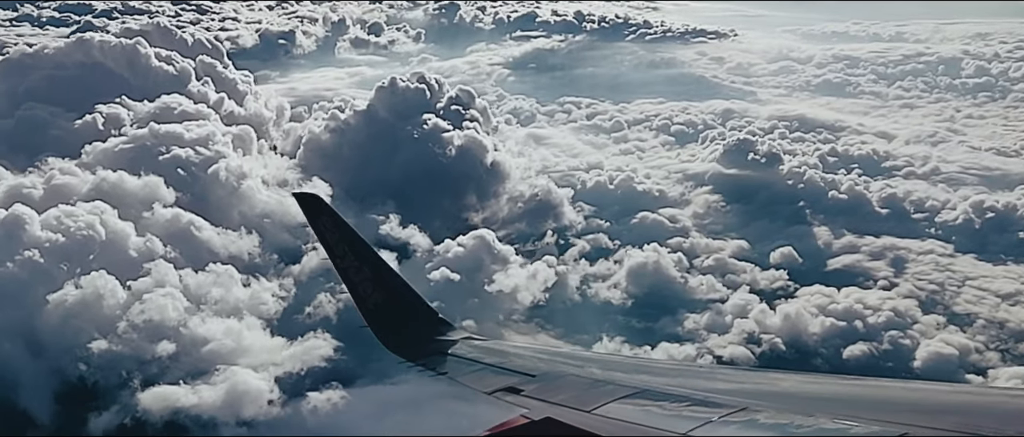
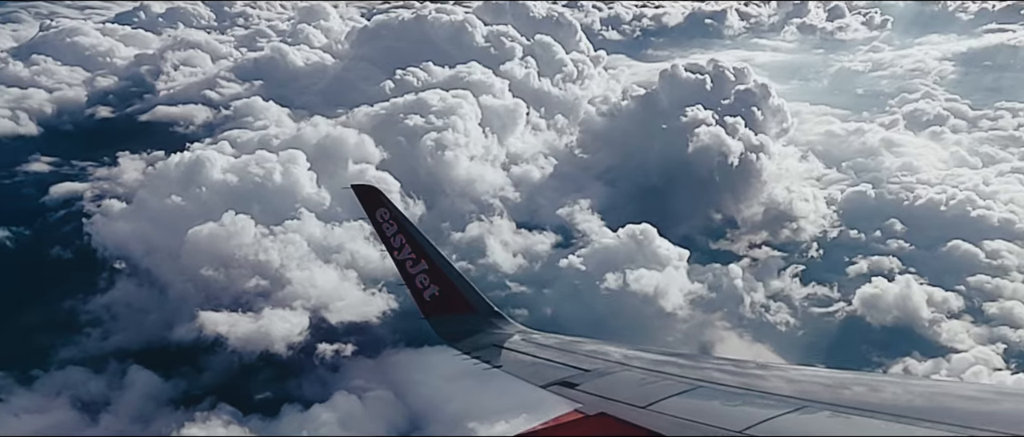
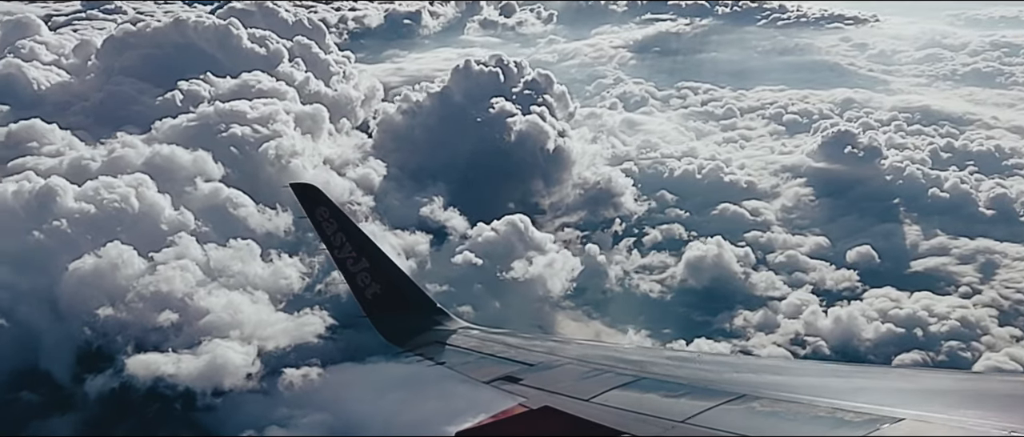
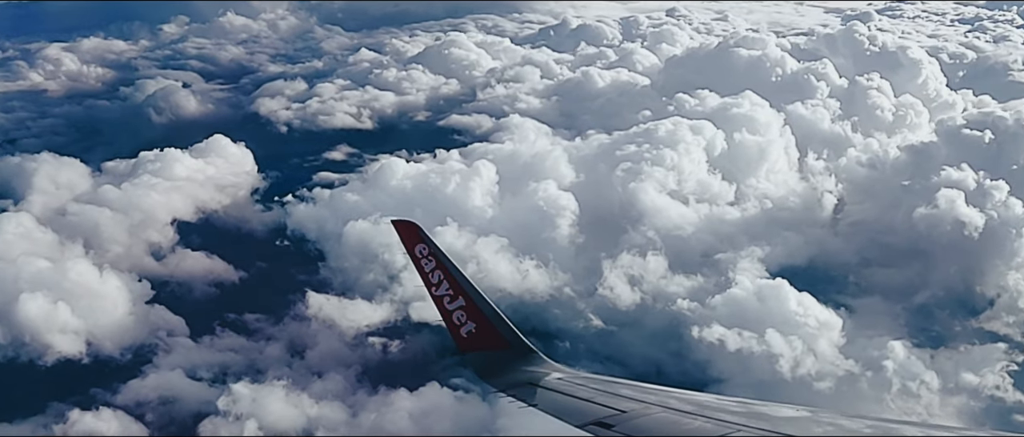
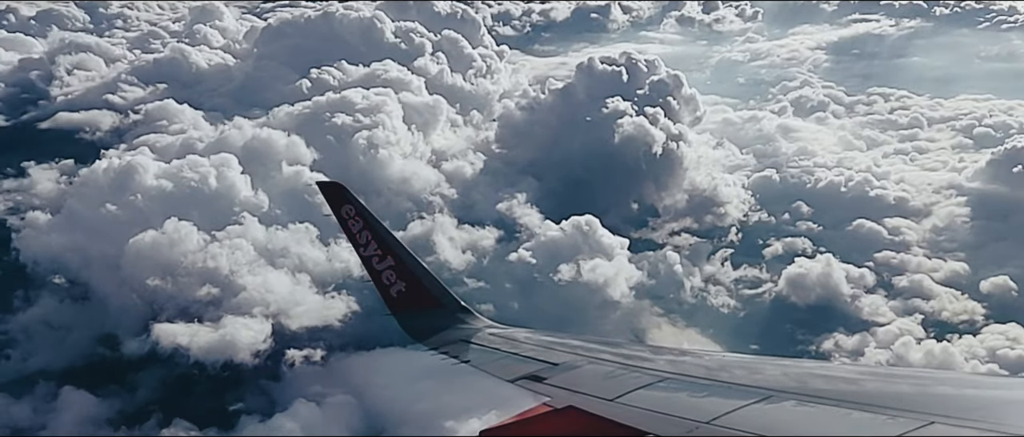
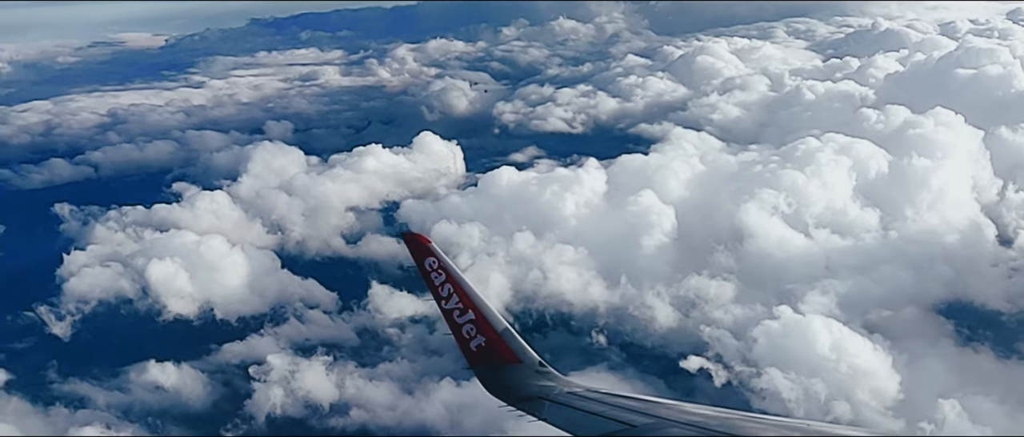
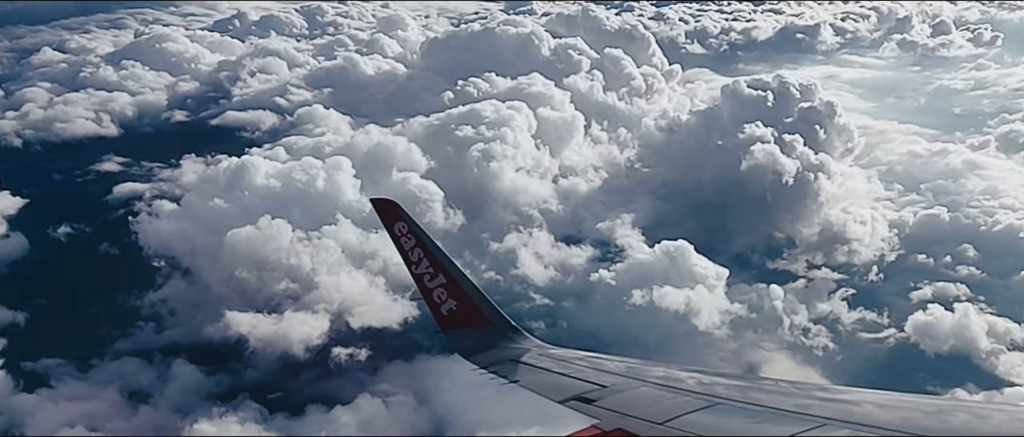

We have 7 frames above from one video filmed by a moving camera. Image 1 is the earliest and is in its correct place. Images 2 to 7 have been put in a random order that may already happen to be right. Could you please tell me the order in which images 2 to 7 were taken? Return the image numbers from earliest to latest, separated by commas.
3, 5, 2, 7, 4, 6
